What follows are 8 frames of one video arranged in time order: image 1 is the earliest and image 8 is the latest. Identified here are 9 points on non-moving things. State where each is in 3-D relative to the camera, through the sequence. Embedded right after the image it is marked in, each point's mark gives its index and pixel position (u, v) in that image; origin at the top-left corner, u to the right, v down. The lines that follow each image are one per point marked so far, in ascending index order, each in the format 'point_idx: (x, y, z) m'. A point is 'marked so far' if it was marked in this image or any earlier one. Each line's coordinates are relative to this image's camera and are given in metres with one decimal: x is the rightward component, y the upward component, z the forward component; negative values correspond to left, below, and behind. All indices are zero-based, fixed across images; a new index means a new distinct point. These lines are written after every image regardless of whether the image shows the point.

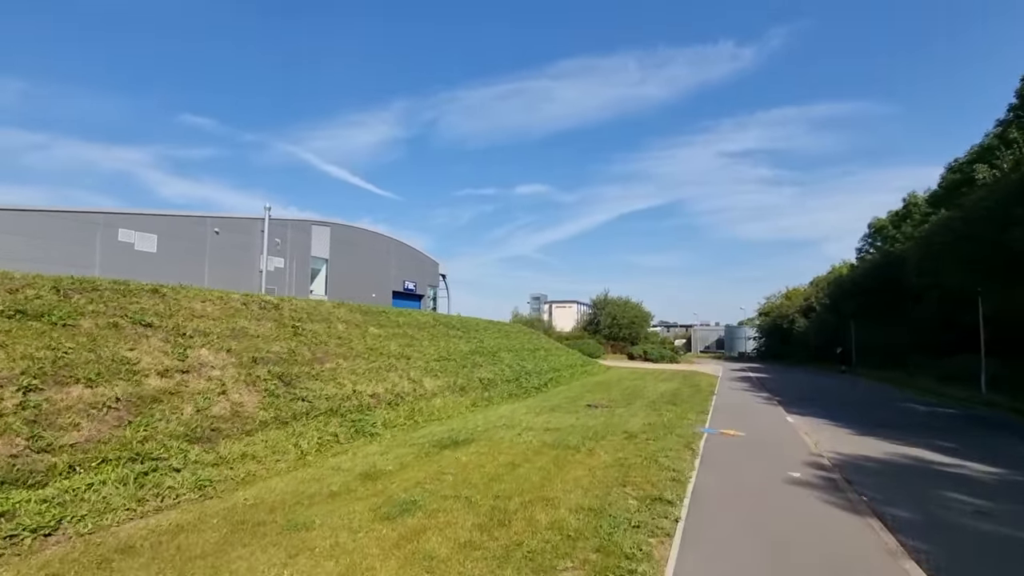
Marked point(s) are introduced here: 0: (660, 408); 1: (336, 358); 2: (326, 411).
0: (+5.2, -4.2, +17.3) m
1: (-5.3, -2.1, +14.9) m
2: (-4.4, -2.9, +11.6) m
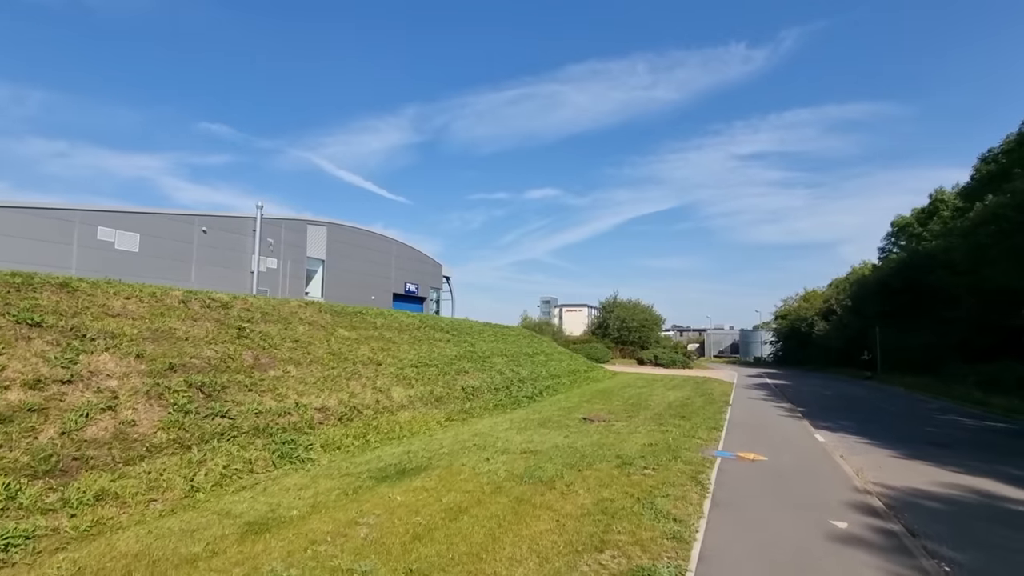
0: (+4.7, -4.1, +14.9) m
1: (-5.9, -2.0, +12.8) m
2: (-5.0, -2.7, +9.5) m
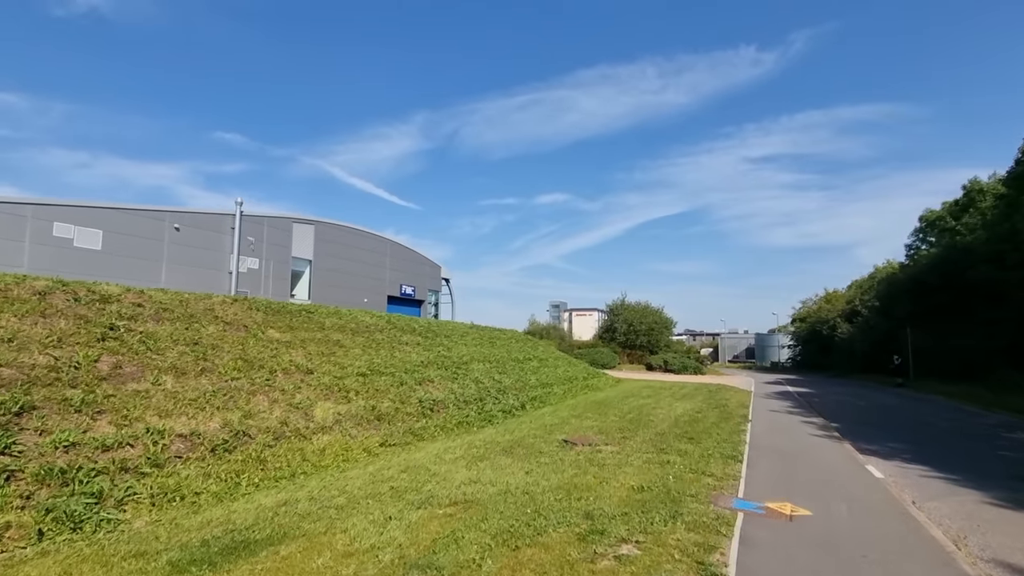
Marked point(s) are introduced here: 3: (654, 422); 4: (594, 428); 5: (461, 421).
0: (+3.7, -3.8, +11.6) m
1: (-6.9, -1.7, +9.7) m
2: (-6.1, -2.4, +6.4) m
3: (+4.5, -4.3, +15.8) m
4: (+2.4, -4.1, +14.7) m
5: (-1.5, -3.8, +14.2) m
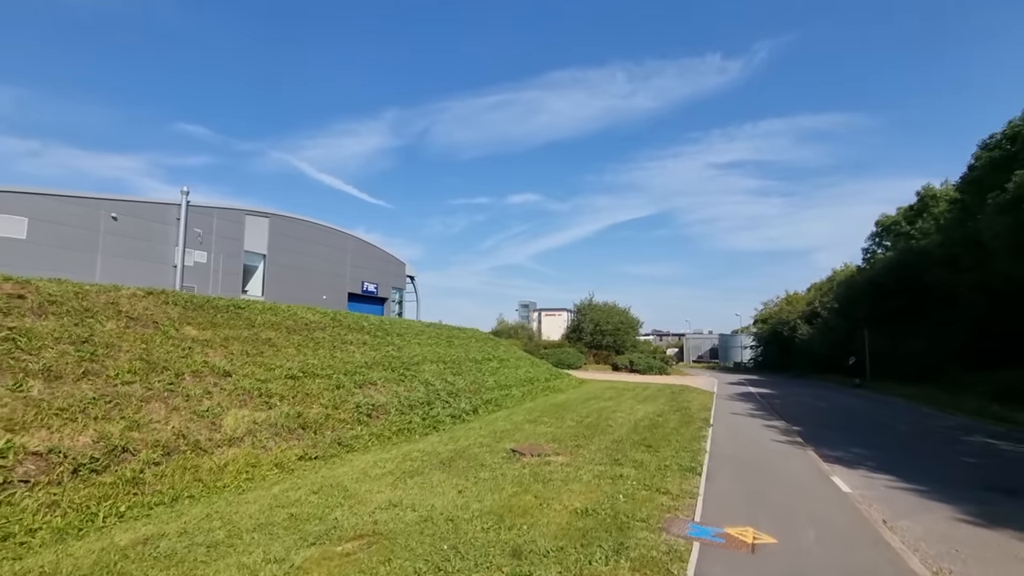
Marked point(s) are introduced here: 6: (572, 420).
0: (+2.4, -3.7, +10.6) m
1: (-8.0, -1.5, +8.2) m
2: (-7.1, -2.2, +4.9) m
3: (+3.0, -4.2, +14.9) m
4: (+1.0, -4.0, +13.7) m
5: (-2.9, -3.6, +12.9) m
6: (+2.0, -4.3, +16.3) m
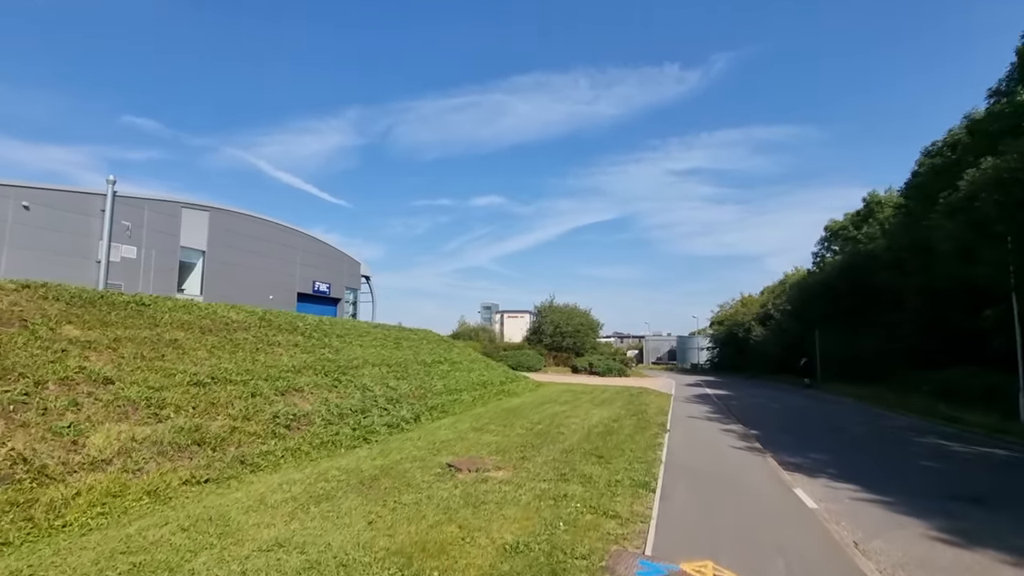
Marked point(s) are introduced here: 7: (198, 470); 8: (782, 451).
0: (+1.2, -3.6, +9.5) m
1: (-9.0, -1.3, +6.3) m
2: (-7.9, -2.0, +3.1) m
3: (+1.4, -4.1, +13.8) m
4: (-0.5, -3.9, +12.5) m
5: (-4.3, -3.5, +11.4) m
6: (+0.3, -4.2, +15.1) m
7: (-5.3, -3.1, +8.4) m
8: (+7.3, -4.4, +13.4) m
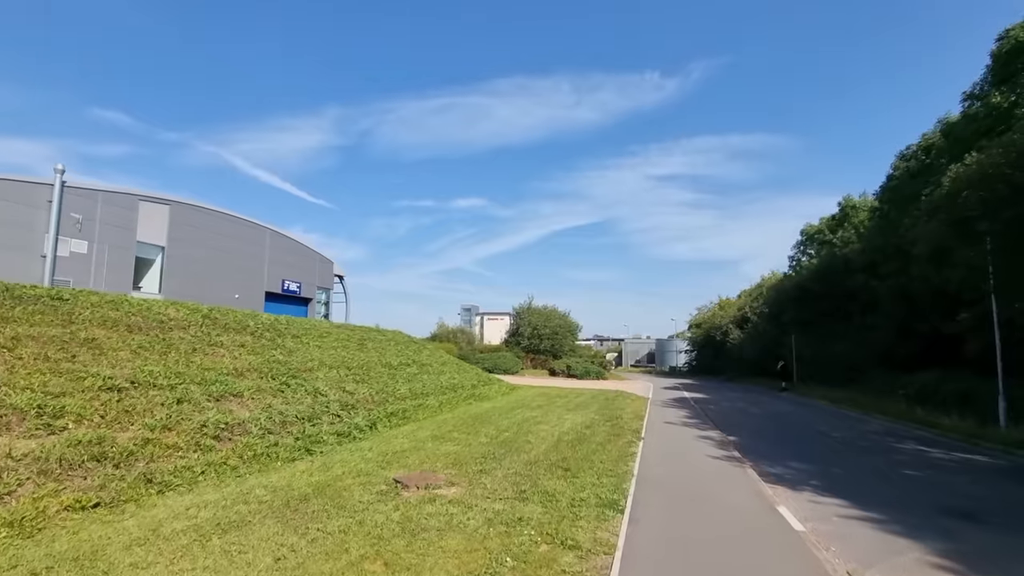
0: (+0.4, -3.4, +8.5) m
1: (-9.7, -1.1, +4.9) m
2: (-8.4, -1.8, +1.7) m
3: (+0.5, -4.0, +12.8) m
4: (-1.4, -3.8, +11.3) m
5: (-5.1, -3.4, +10.1) m
6: (-0.7, -4.2, +14.0) m
7: (-6.0, -2.9, +7.1) m
8: (+6.3, -4.4, +12.6) m
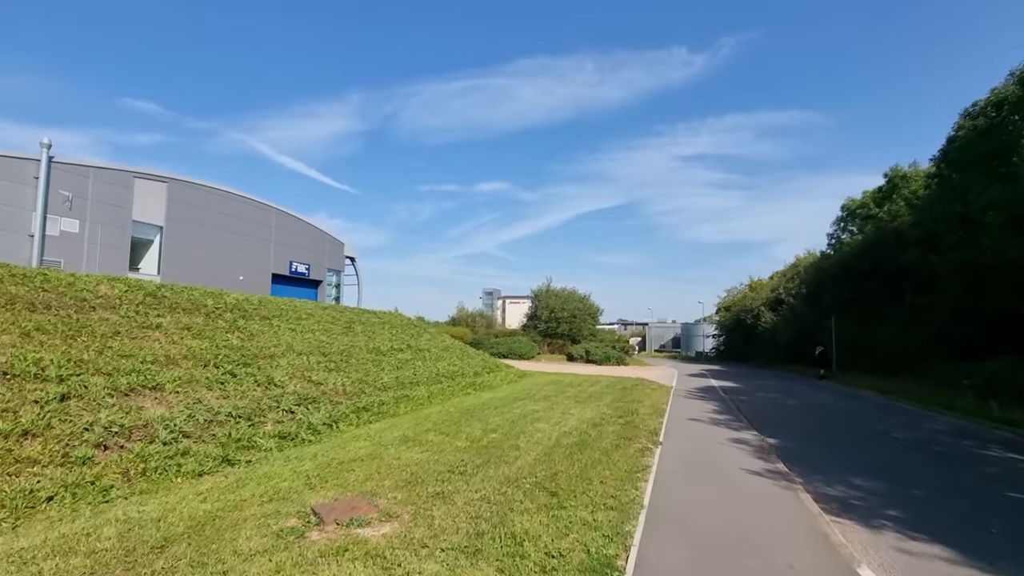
0: (-0.2, -2.9, +5.9) m
1: (-10.4, -0.7, +2.7) m
2: (-9.3, -1.5, -0.5) m
3: (+0.1, -3.3, +10.2) m
4: (-1.8, -3.2, +8.9) m
5: (-5.6, -2.8, +7.8) m
6: (-1.0, -3.4, +11.5) m
7: (-6.6, -2.4, +4.8) m
8: (+6.0, -3.7, +9.8) m
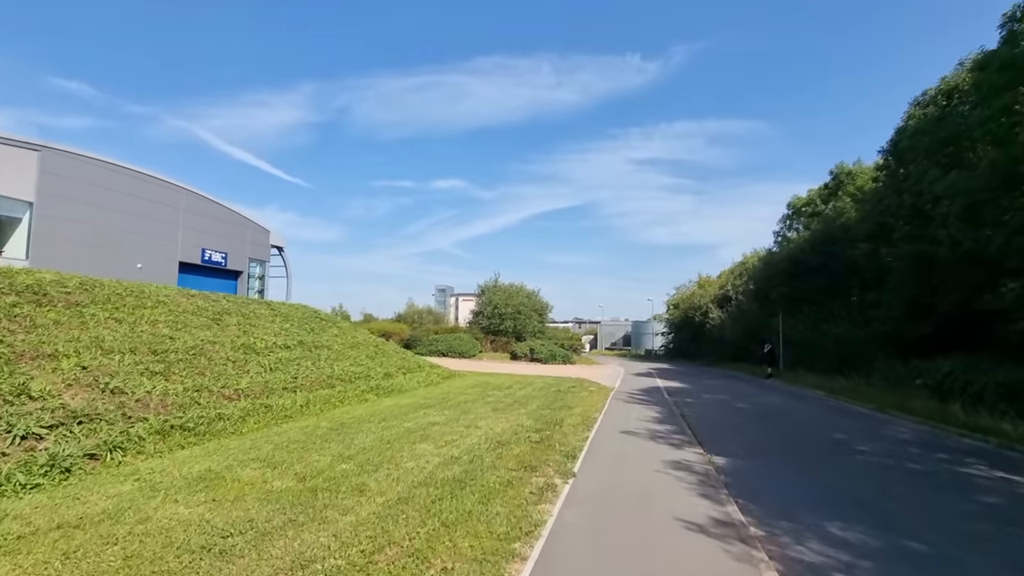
0: (-2.0, -2.4, +2.5) m
1: (-11.9, -0.1, -1.5) m
2: (-10.5, -1.0, -4.6) m
3: (-2.1, -2.9, +6.9) m
4: (-3.9, -2.7, +5.4) m
5: (-7.6, -2.3, +4.0) m
6: (-3.4, -3.0, +8.1) m
7: (-8.4, -1.9, +0.9) m
8: (+3.7, -3.3, +7.0) m
